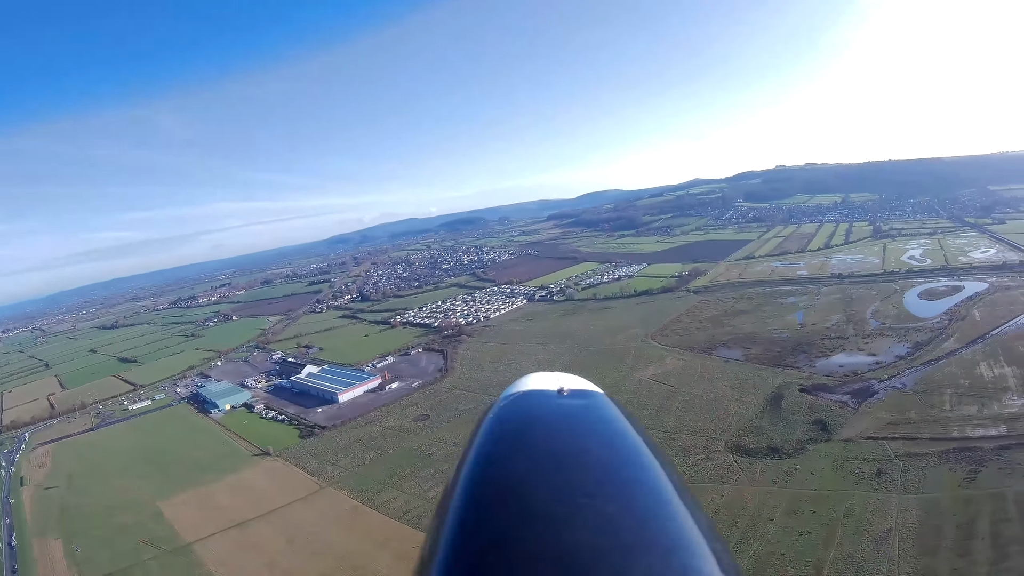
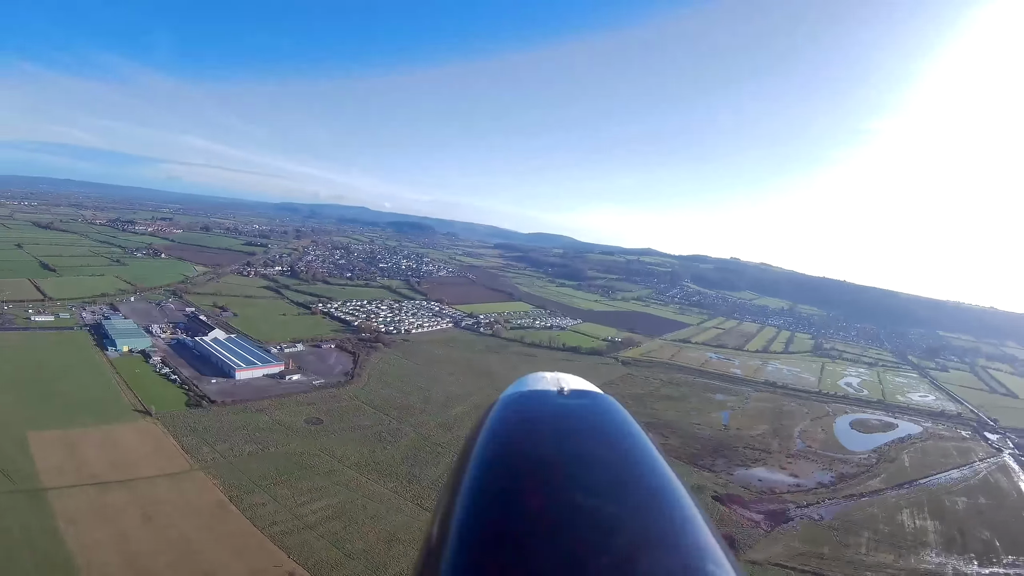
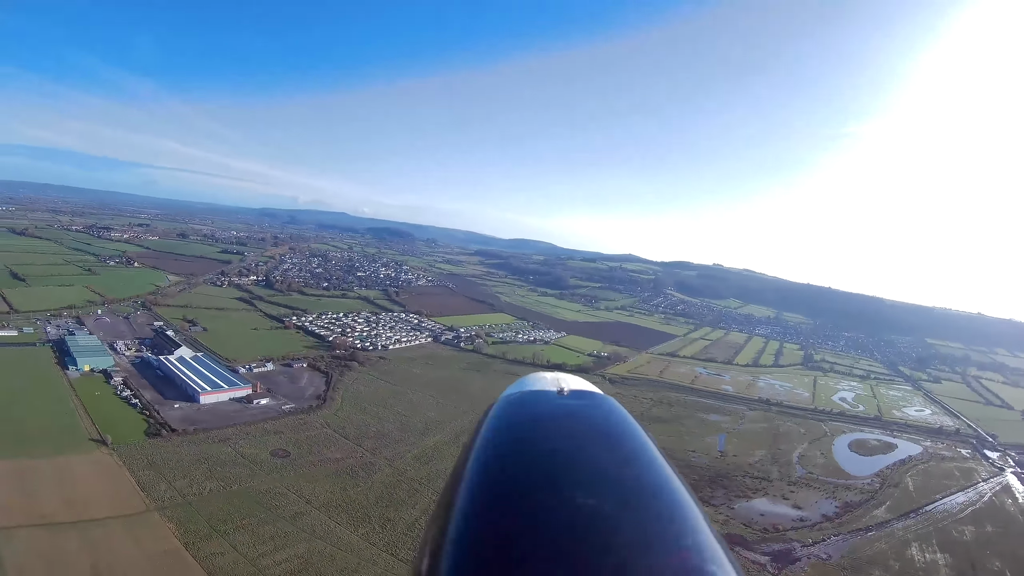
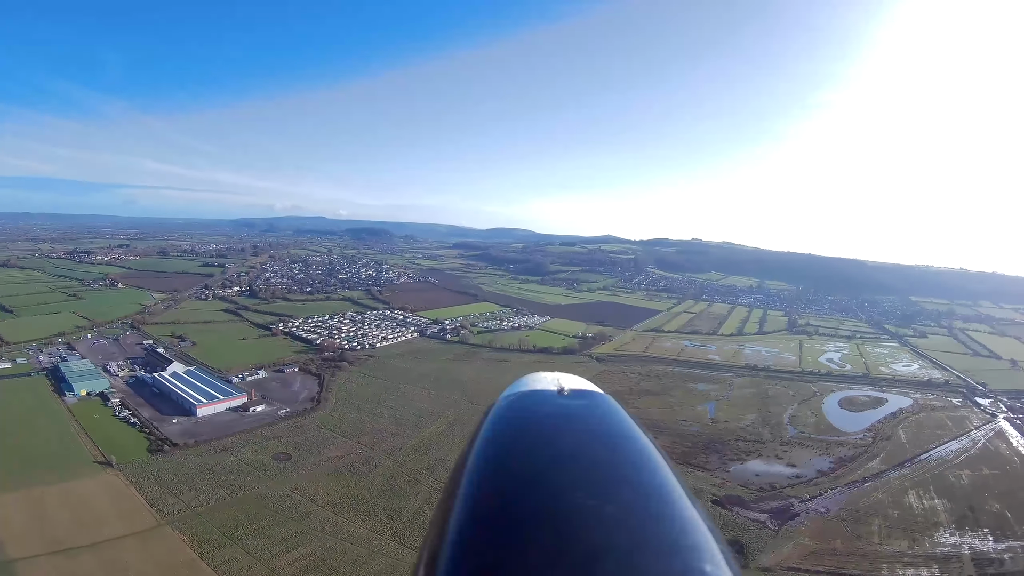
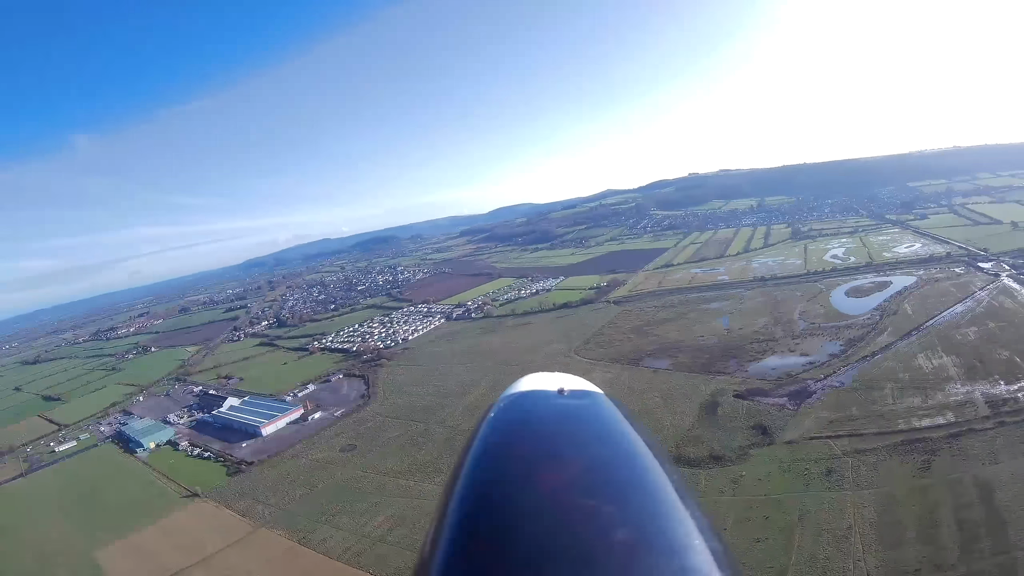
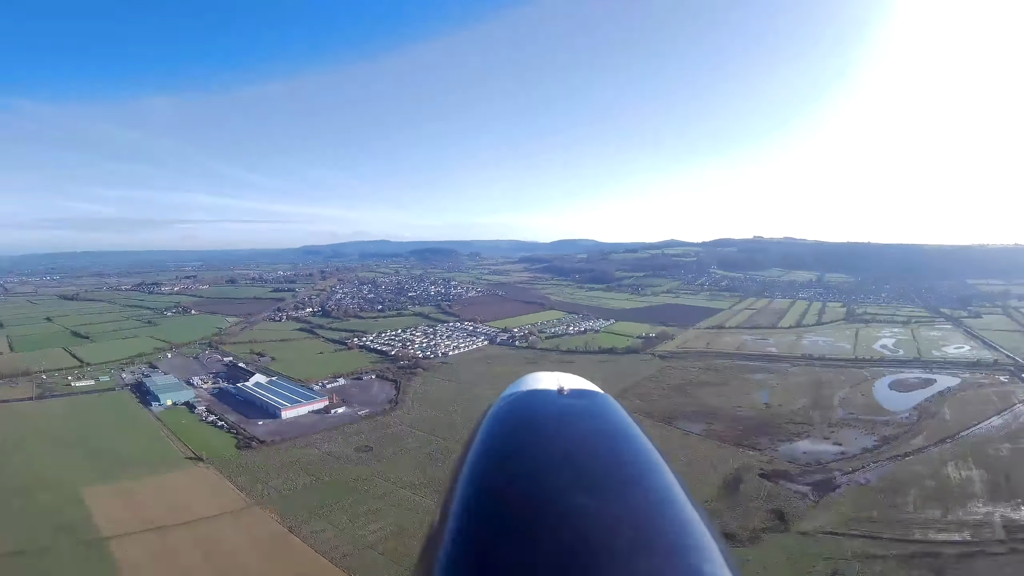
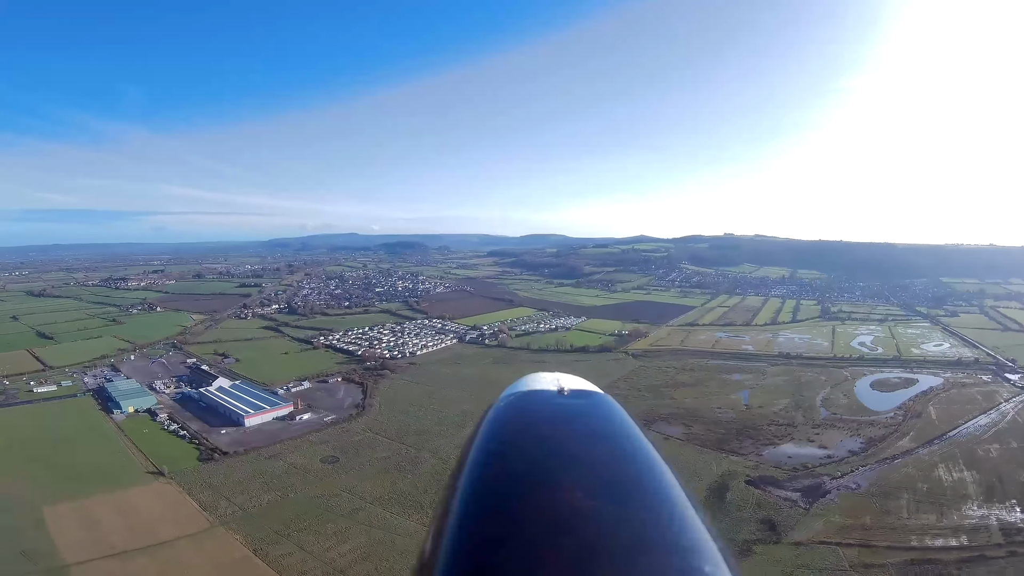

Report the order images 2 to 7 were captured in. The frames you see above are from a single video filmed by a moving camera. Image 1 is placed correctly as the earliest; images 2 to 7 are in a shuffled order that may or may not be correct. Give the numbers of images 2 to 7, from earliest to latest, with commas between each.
5, 6, 2, 7, 4, 3
